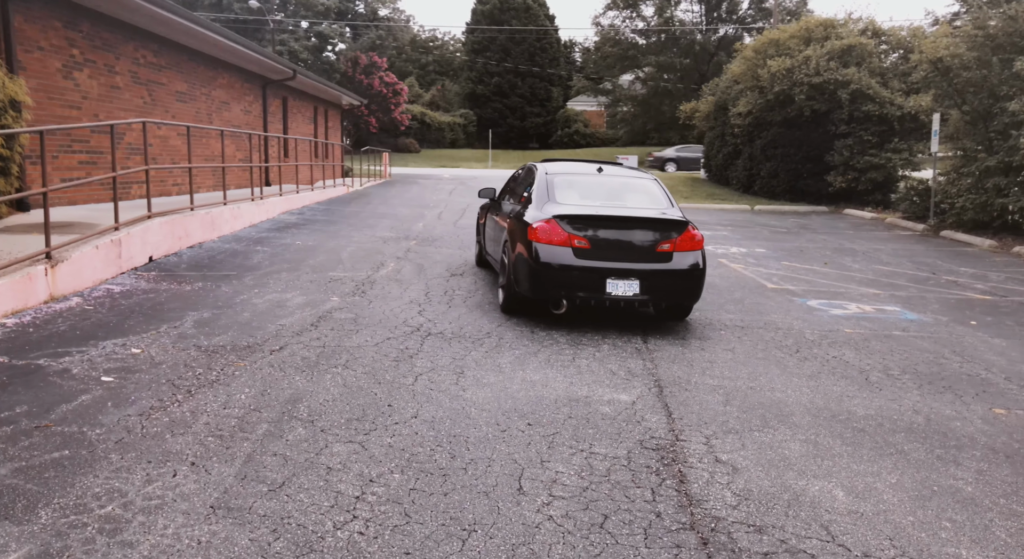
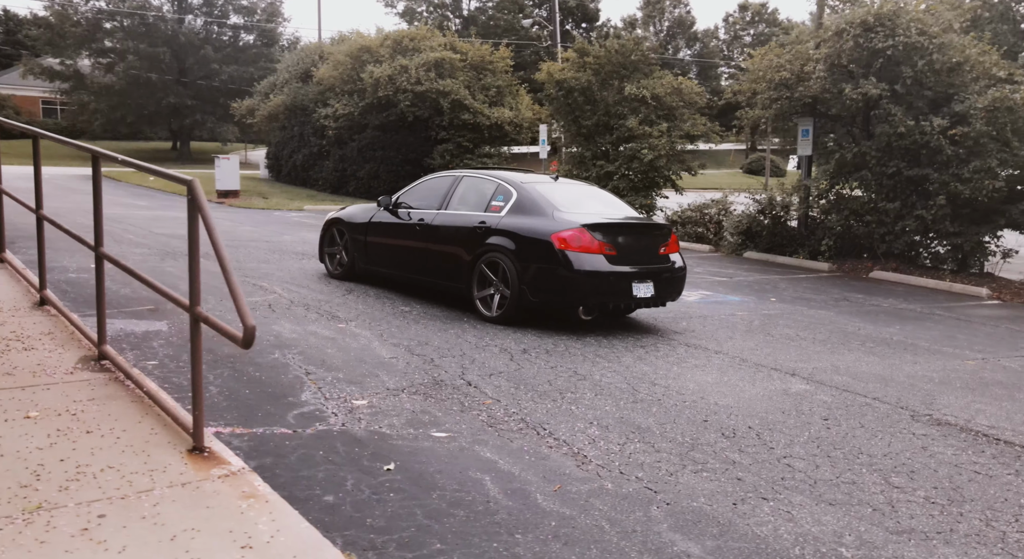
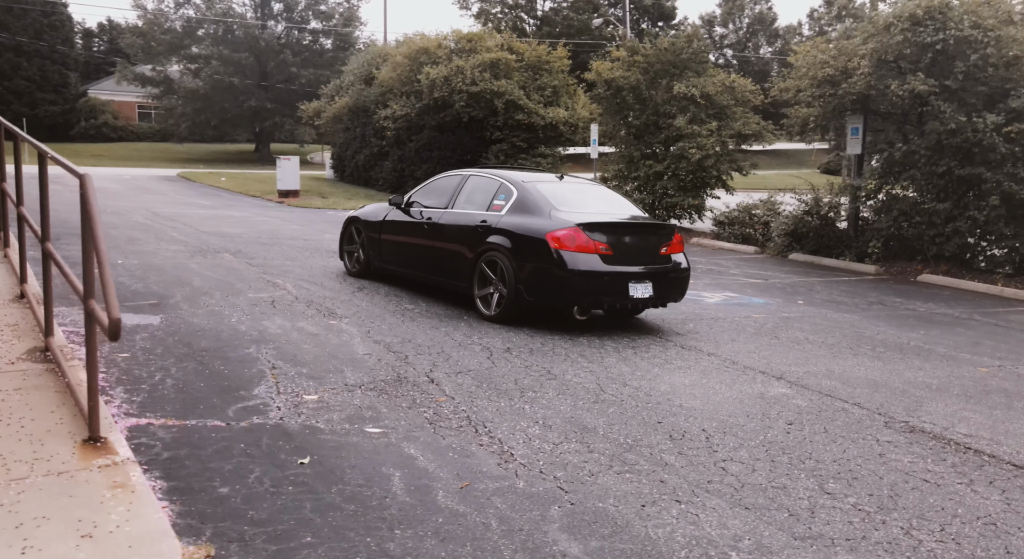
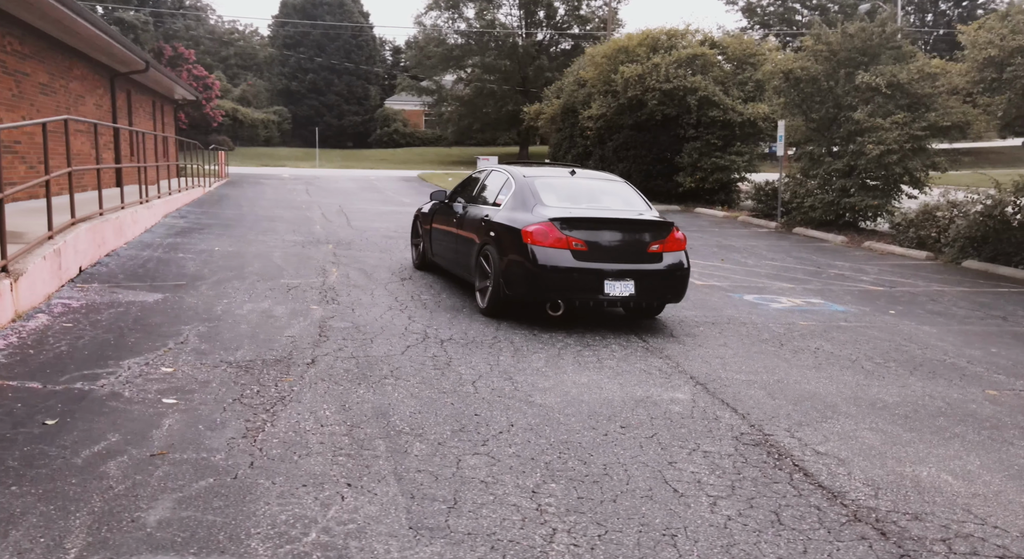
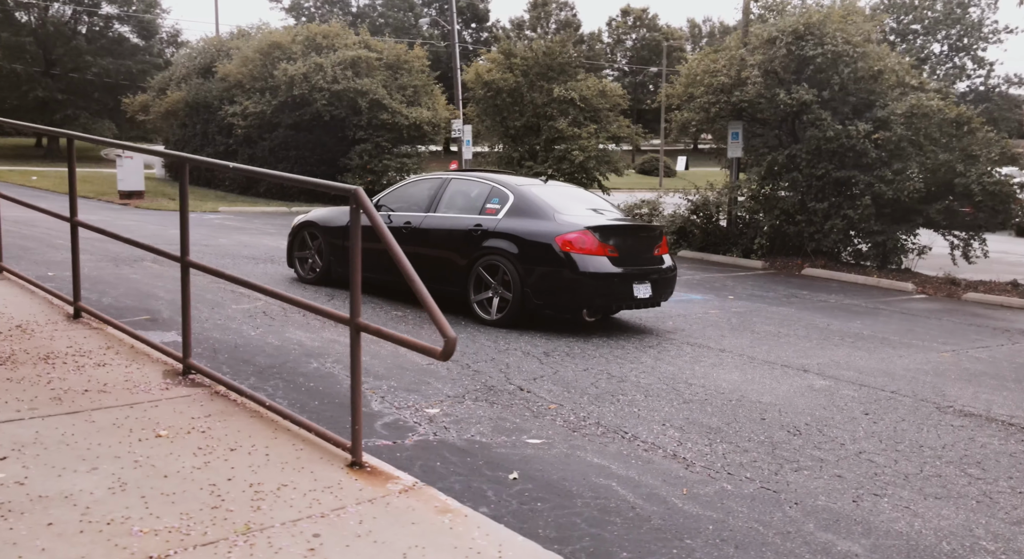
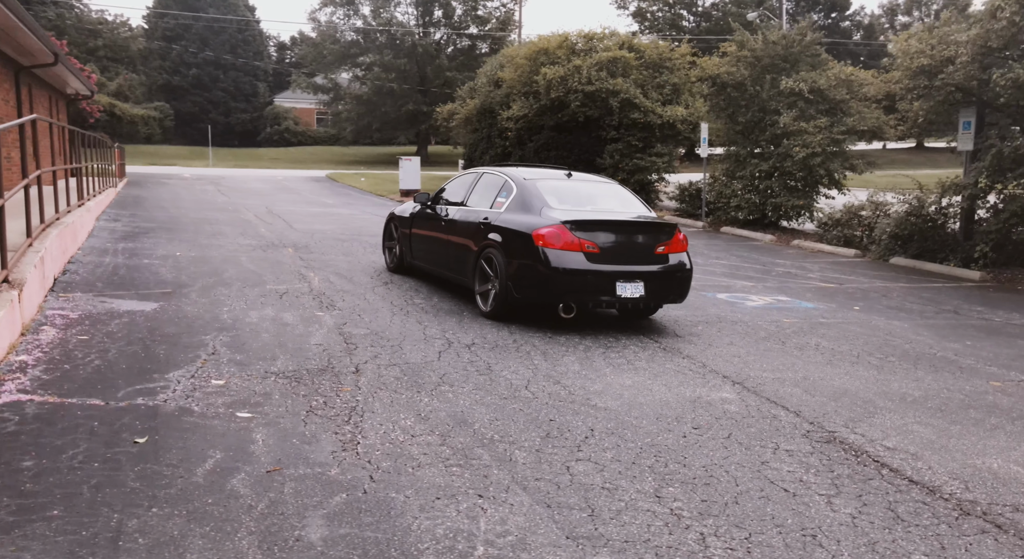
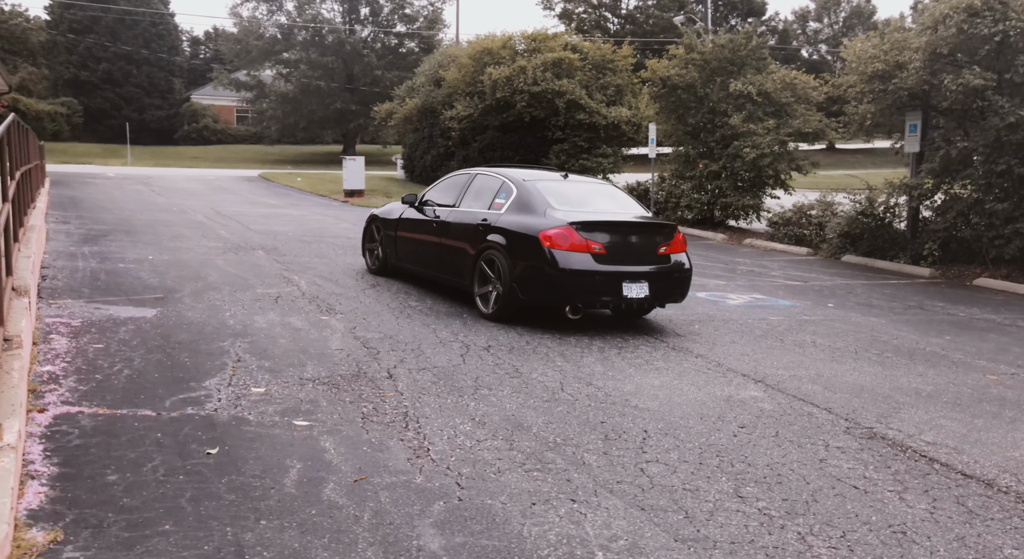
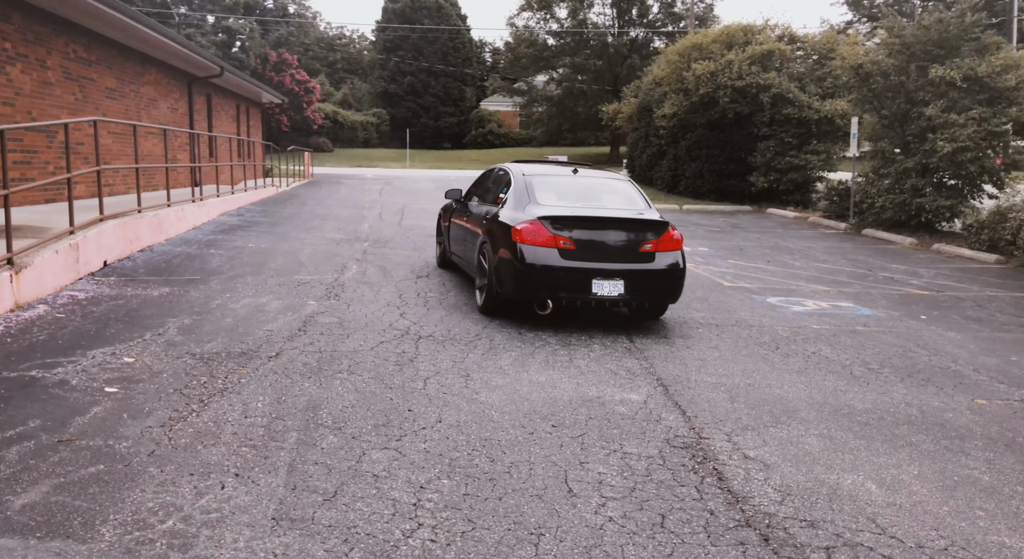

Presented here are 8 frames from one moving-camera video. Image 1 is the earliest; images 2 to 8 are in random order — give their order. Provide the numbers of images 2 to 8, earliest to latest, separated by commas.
8, 4, 6, 7, 3, 2, 5
